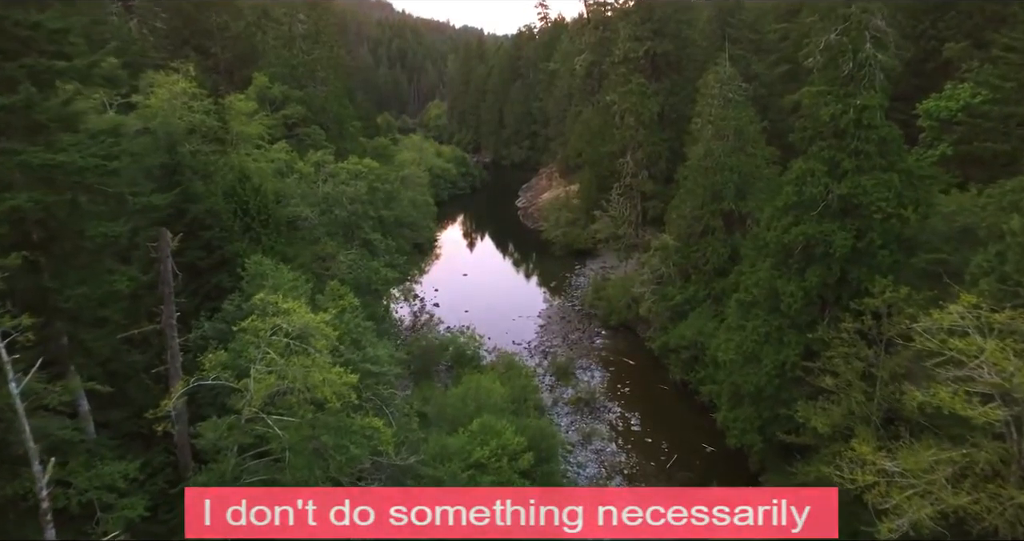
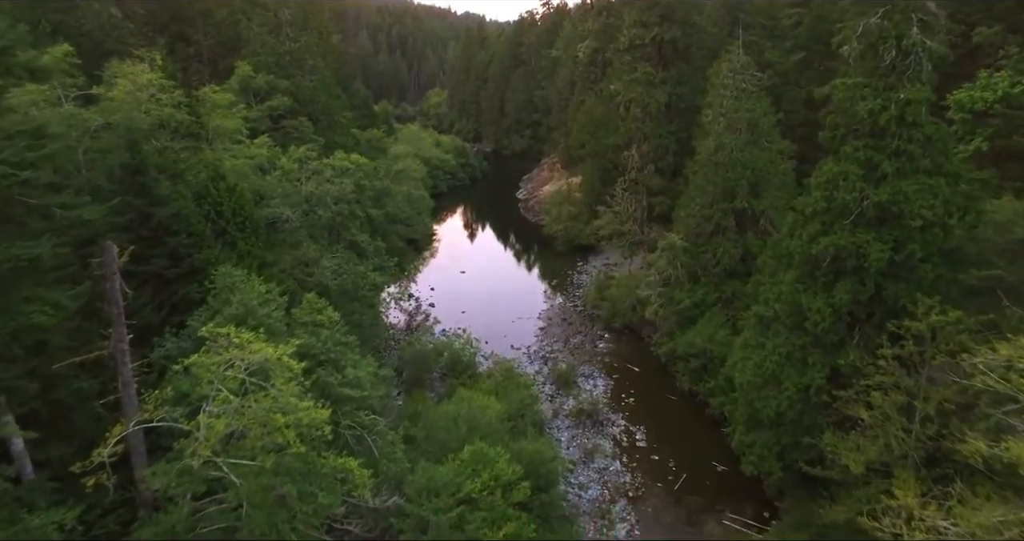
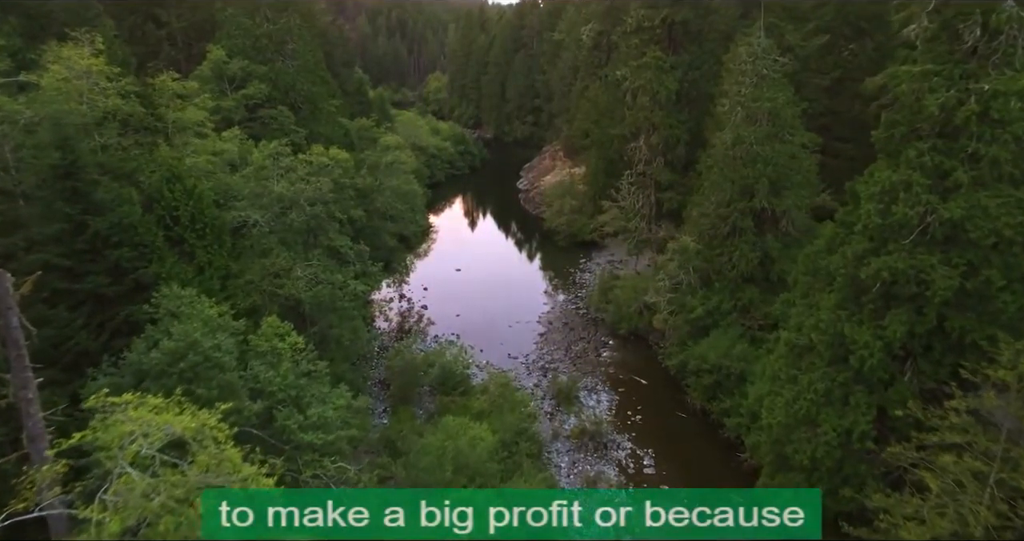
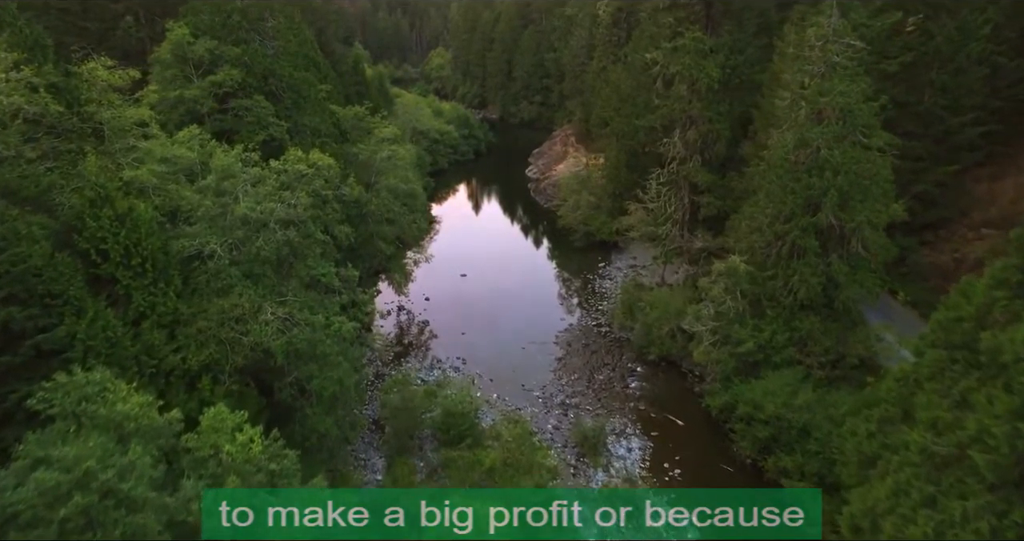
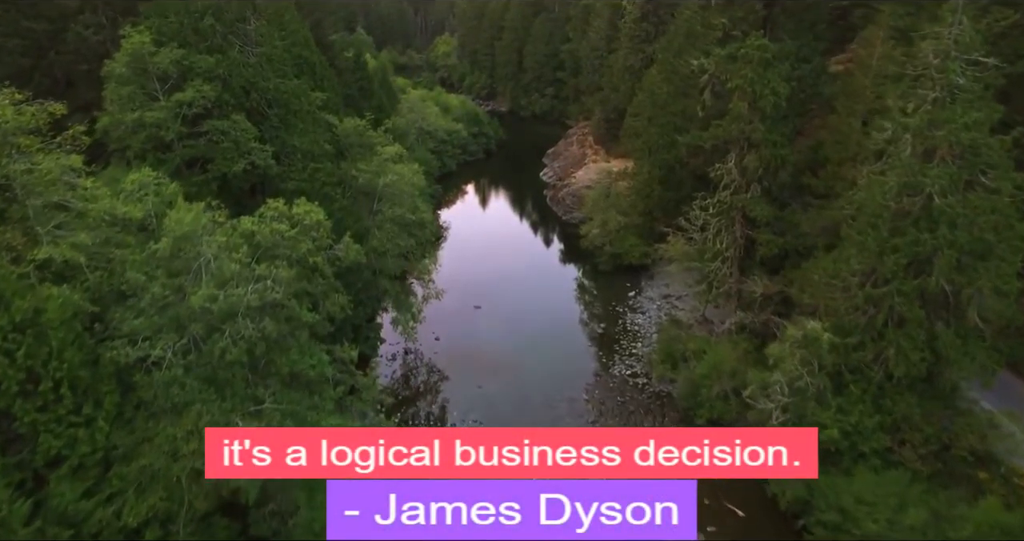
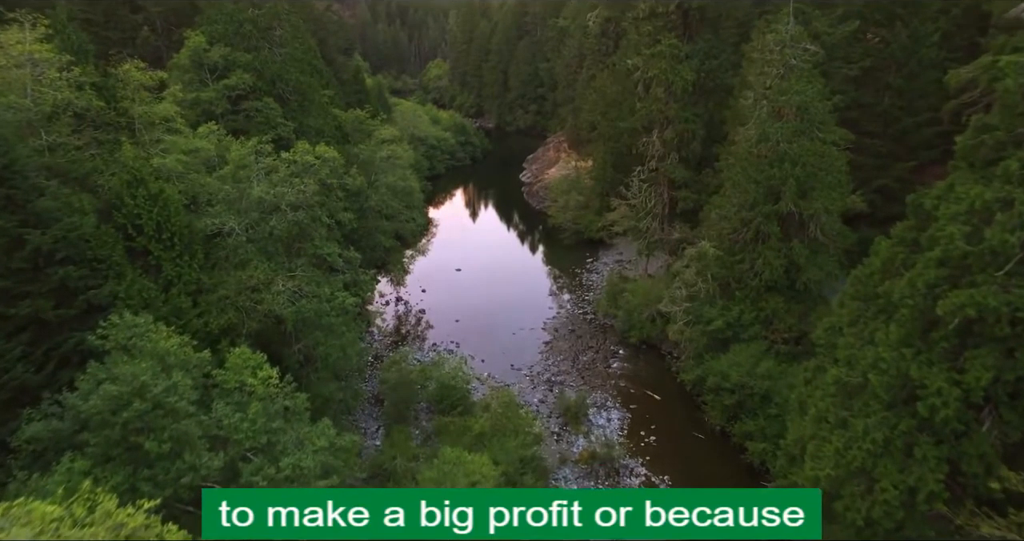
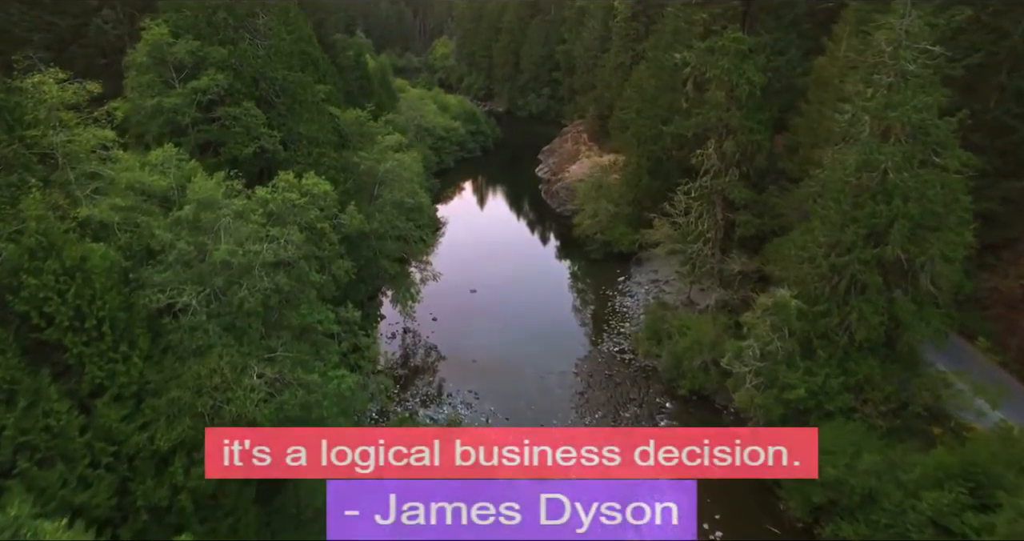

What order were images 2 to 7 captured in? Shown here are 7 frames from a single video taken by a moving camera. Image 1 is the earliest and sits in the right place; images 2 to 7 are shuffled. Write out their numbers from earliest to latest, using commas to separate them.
2, 3, 6, 4, 7, 5
